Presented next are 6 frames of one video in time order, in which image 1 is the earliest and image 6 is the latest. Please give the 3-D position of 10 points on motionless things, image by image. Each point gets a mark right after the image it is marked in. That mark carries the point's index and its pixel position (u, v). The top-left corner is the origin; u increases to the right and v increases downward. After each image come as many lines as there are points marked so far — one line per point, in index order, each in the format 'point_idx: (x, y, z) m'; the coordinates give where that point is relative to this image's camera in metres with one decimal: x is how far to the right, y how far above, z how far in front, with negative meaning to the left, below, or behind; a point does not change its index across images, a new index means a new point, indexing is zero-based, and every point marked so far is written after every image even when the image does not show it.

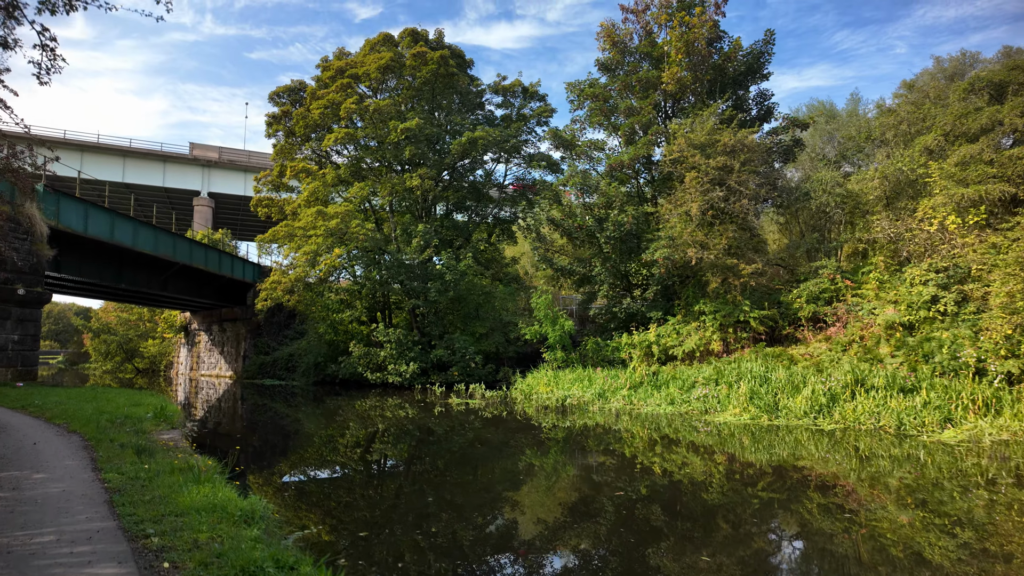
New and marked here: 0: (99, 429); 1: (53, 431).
0: (-5.7, -1.9, +8.3) m
1: (-6.2, -1.9, +8.1) m
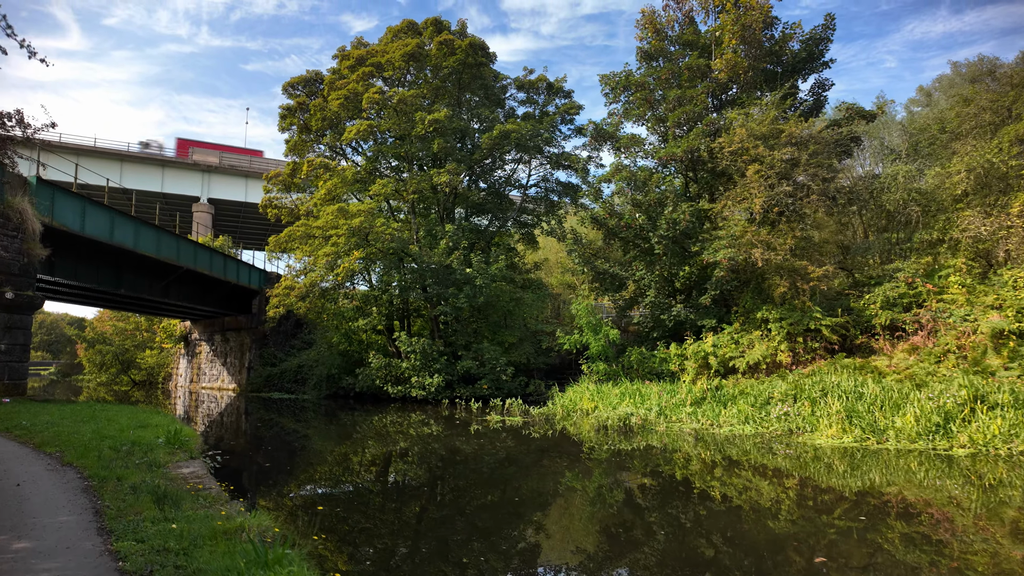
0: (-4.5, -1.9, +6.6) m
1: (-5.0, -1.9, +6.4) m
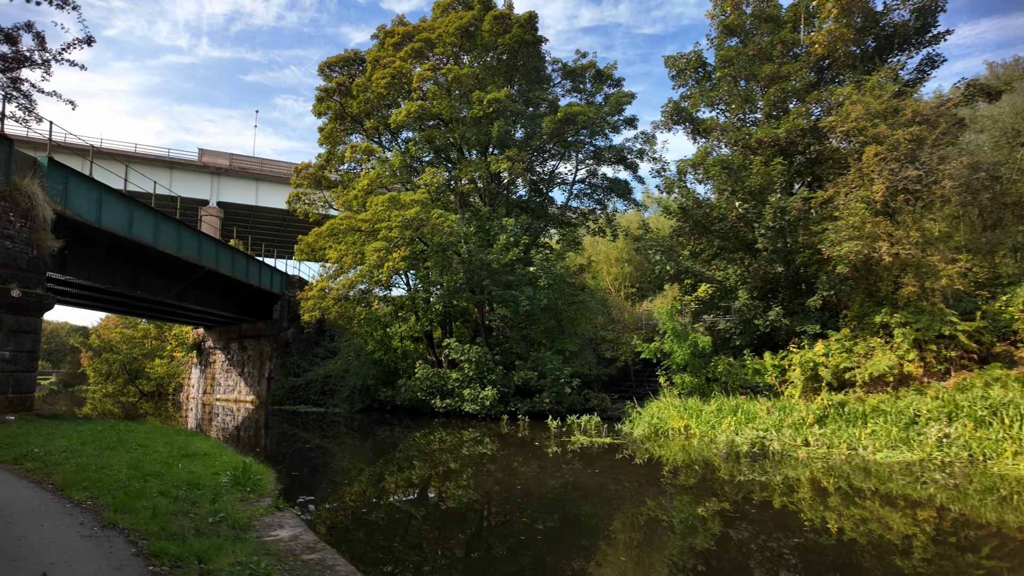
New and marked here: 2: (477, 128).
0: (-2.7, -1.7, +4.6) m
1: (-3.2, -1.7, +4.4) m
2: (-1.0, +4.6, +17.5) m
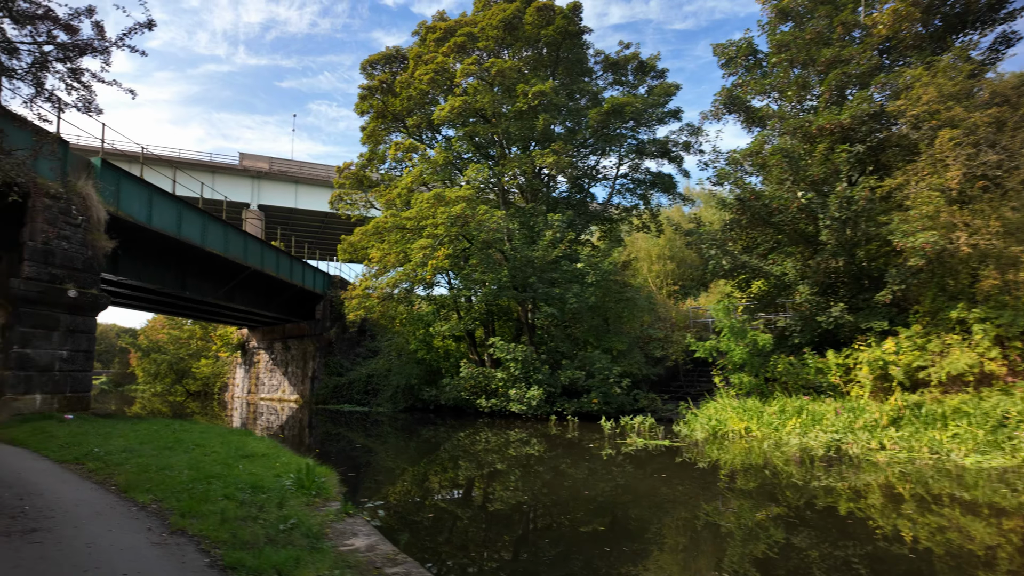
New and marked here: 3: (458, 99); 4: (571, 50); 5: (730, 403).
0: (-2.1, -1.7, +4.3) m
1: (-2.6, -1.7, +4.2) m
2: (+0.2, +4.7, +17.2) m
3: (-1.5, +5.3, +16.7) m
4: (+1.8, +7.3, +18.5) m
5: (+5.1, -2.6, +14.0) m
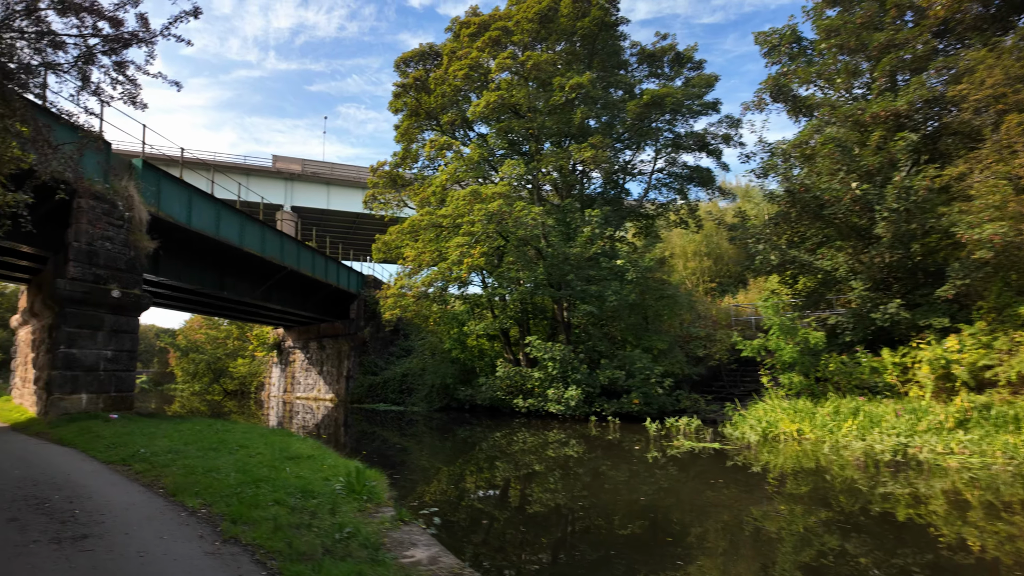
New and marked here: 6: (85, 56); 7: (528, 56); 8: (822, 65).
0: (-1.6, -1.7, +4.1) m
1: (-2.1, -1.7, +4.0) m
2: (+1.2, +4.8, +16.8) m
3: (-0.5, +5.3, +16.5) m
4: (+2.8, +7.4, +18.1) m
5: (+6.0, -2.6, +13.5) m
6: (-4.8, +2.6, +6.8) m
7: (+0.4, +6.3, +16.3) m
8: (+7.8, +5.7, +15.3) m
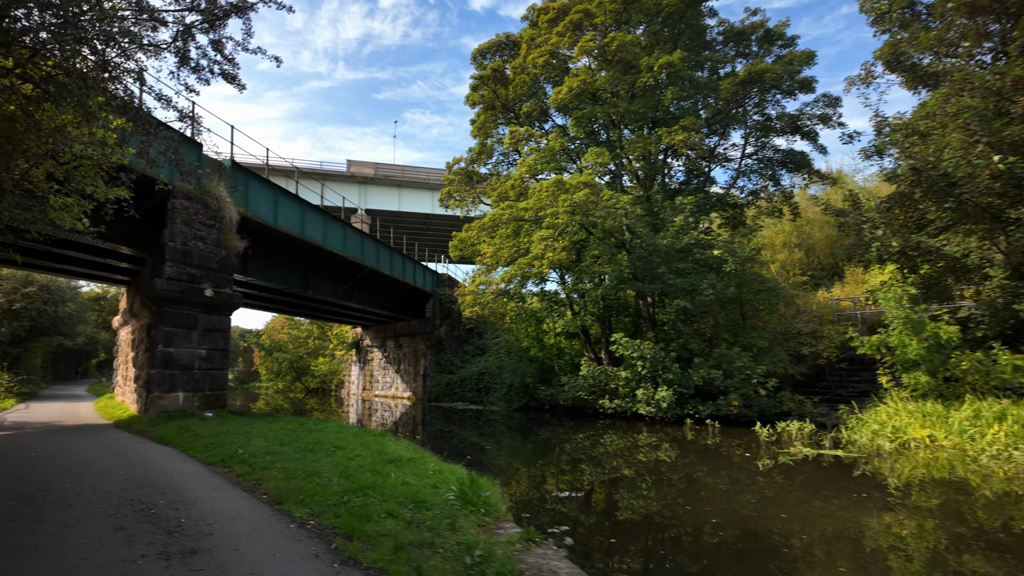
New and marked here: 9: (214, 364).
0: (-0.7, -1.6, +3.6) m
1: (-1.2, -1.6, +3.5) m
2: (+3.4, +4.9, +15.9) m
3: (+1.6, +5.4, +15.8) m
4: (+5.1, +7.6, +17.0) m
5: (+7.9, -2.4, +12.1) m
6: (-3.7, +2.7, +6.7) m
7: (+2.5, +6.4, +15.5) m
8: (+9.8, +5.9, +13.7) m
9: (-5.9, -1.5, +12.0) m
